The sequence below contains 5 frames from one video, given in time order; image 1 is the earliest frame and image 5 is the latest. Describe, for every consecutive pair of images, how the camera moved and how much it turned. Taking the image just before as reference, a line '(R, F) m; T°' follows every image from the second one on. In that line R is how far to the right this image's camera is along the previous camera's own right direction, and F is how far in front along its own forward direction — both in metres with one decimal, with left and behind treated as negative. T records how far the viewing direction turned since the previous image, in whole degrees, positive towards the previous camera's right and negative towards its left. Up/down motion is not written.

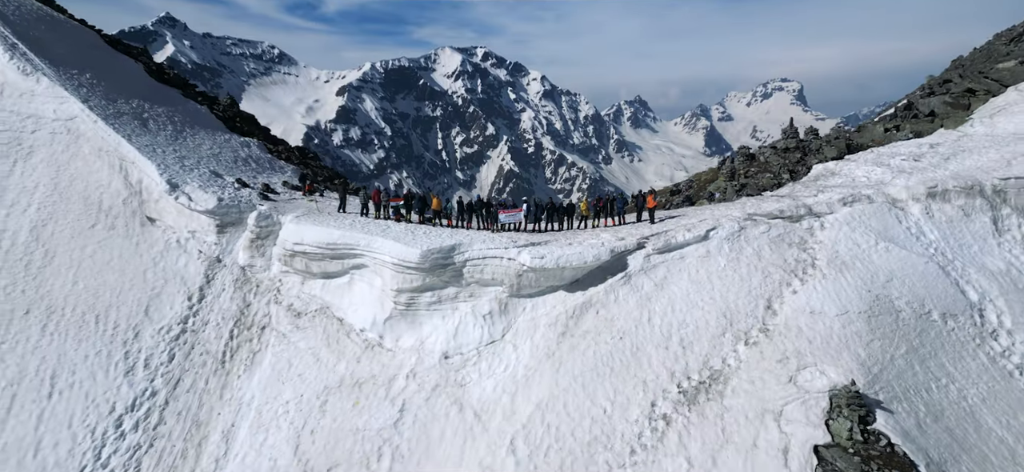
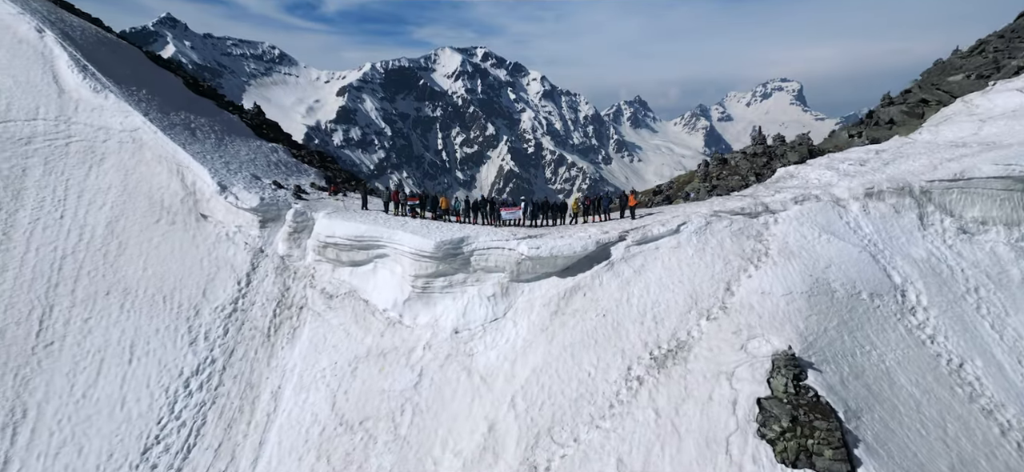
(0.0, -3.1) m; 0°
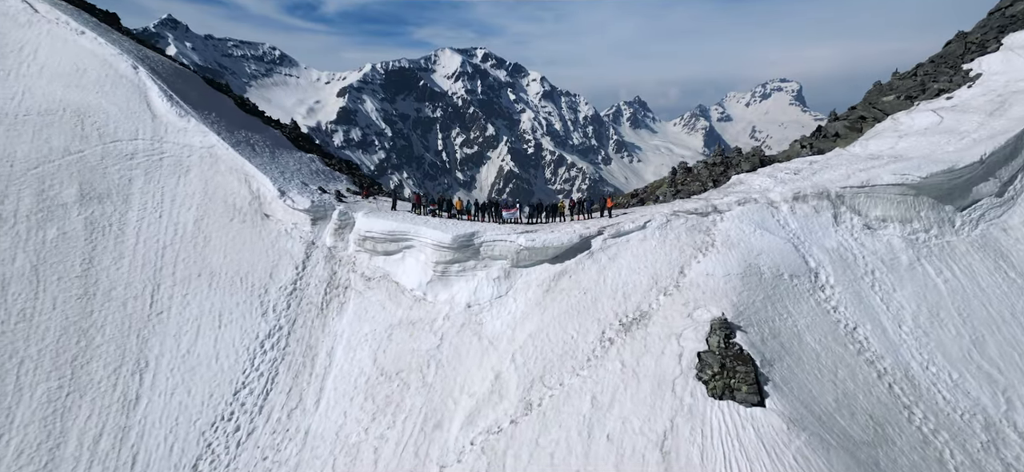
(0.0, -5.5) m; 0°
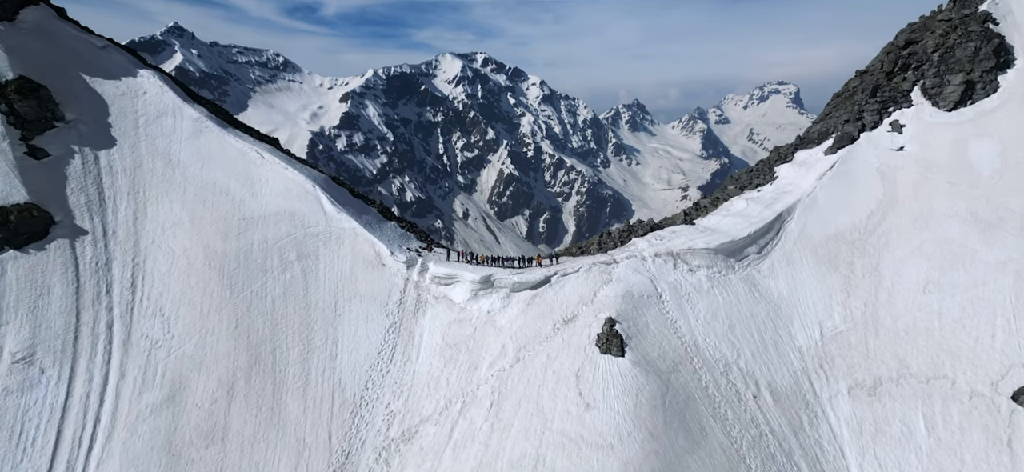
(+0.2, -24.8) m; 0°
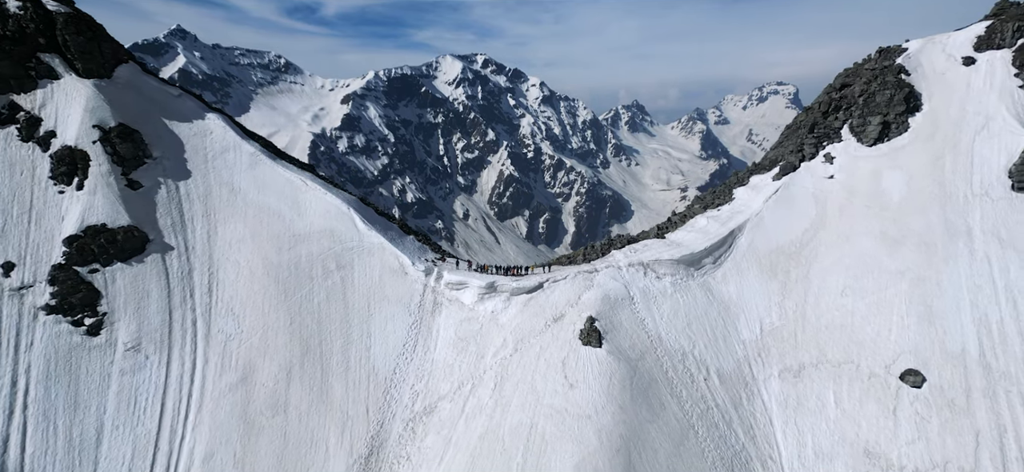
(+0.1, -11.1) m; 0°
